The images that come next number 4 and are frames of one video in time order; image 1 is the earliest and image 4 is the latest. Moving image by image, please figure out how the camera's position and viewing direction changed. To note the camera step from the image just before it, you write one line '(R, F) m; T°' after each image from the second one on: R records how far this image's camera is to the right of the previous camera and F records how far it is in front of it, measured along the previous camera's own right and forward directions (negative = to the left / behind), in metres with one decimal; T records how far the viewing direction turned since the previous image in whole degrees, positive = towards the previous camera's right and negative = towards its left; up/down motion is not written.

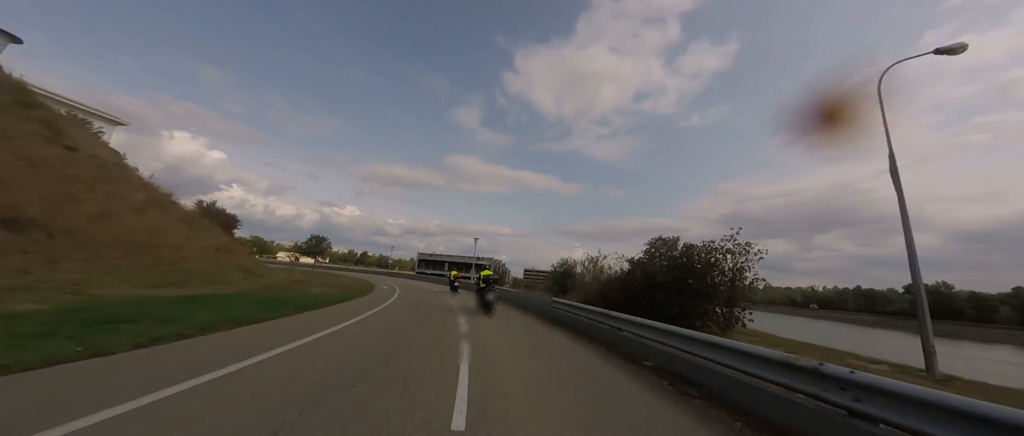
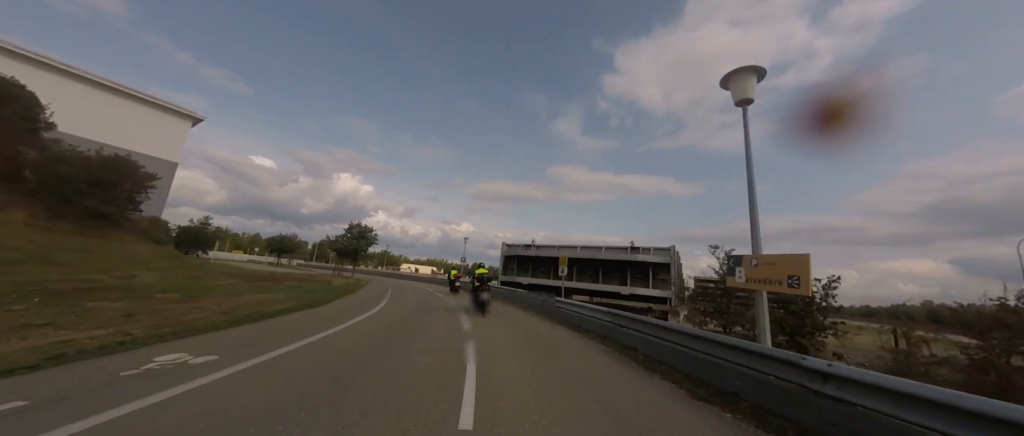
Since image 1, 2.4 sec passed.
(-2.1, +10.4) m; -18°
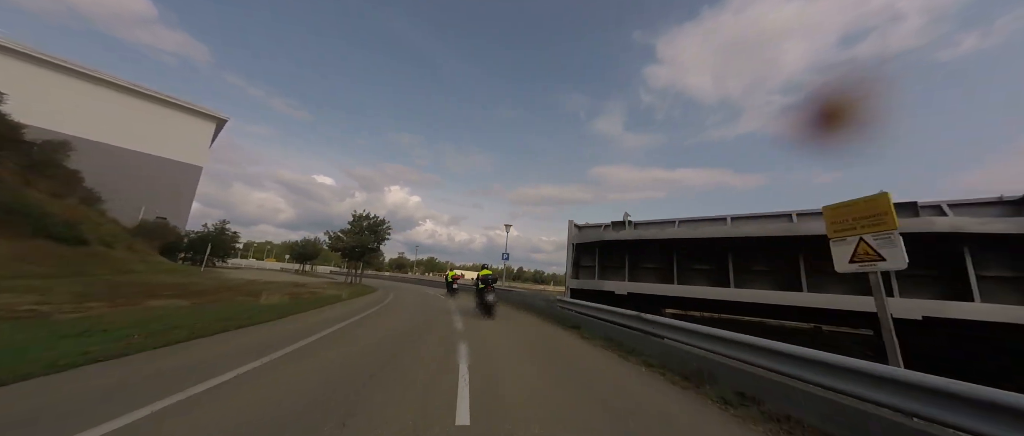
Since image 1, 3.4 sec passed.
(-0.5, +3.9) m; -7°
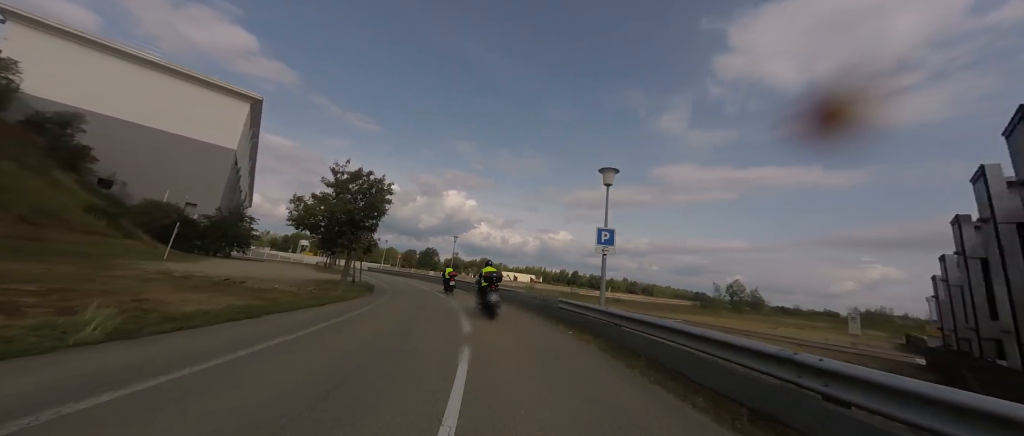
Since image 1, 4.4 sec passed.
(-0.5, +4.1) m; -9°
